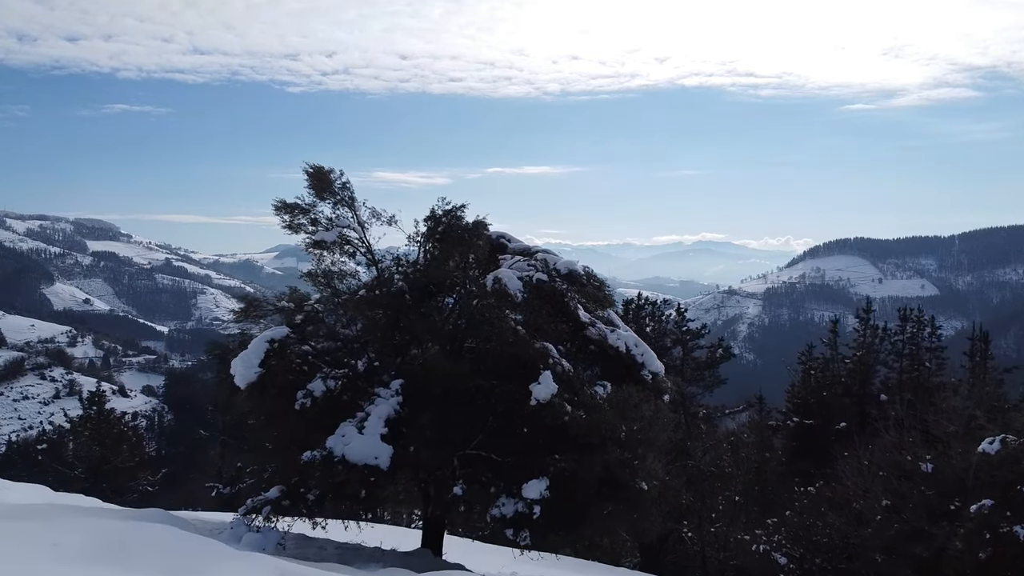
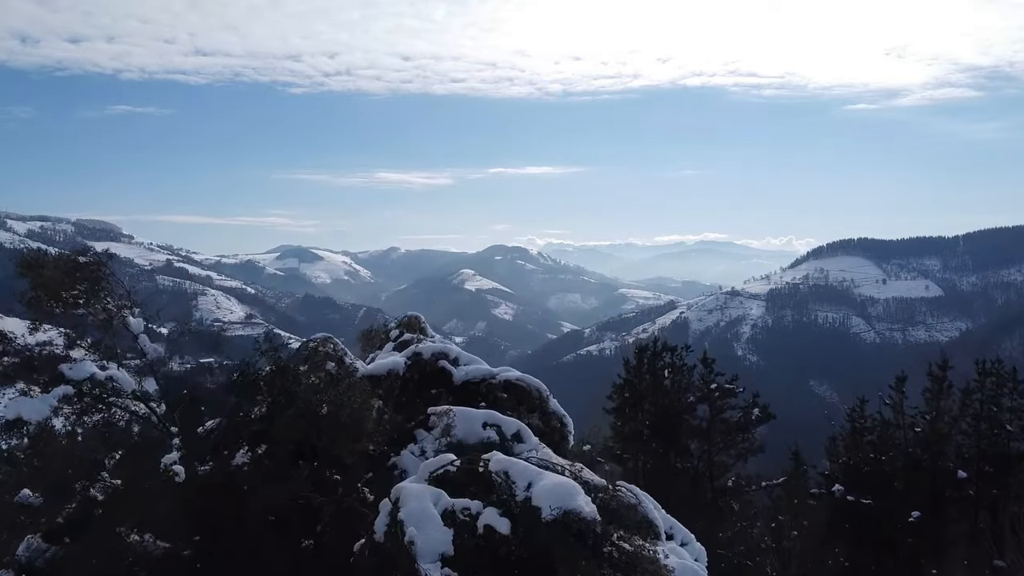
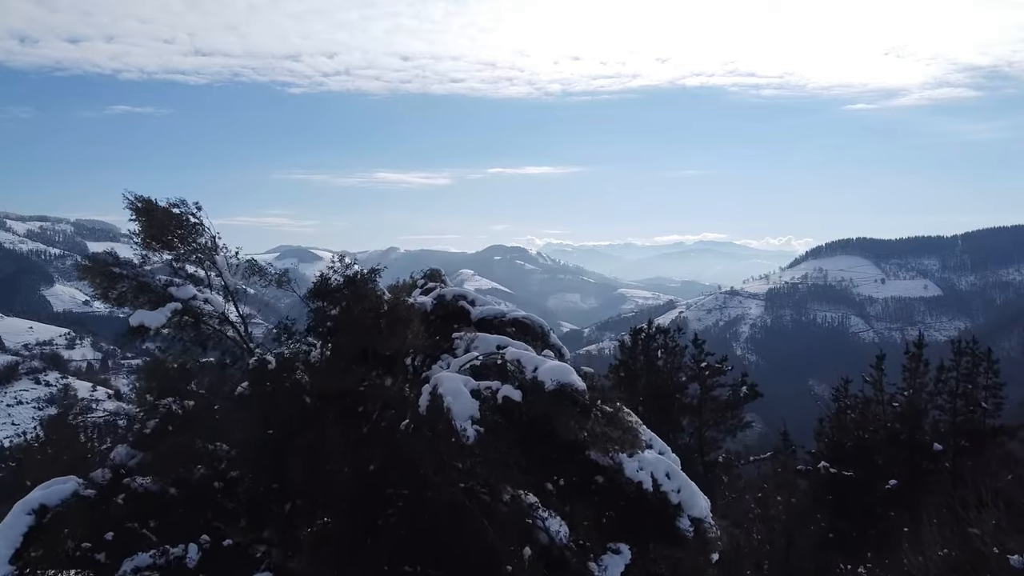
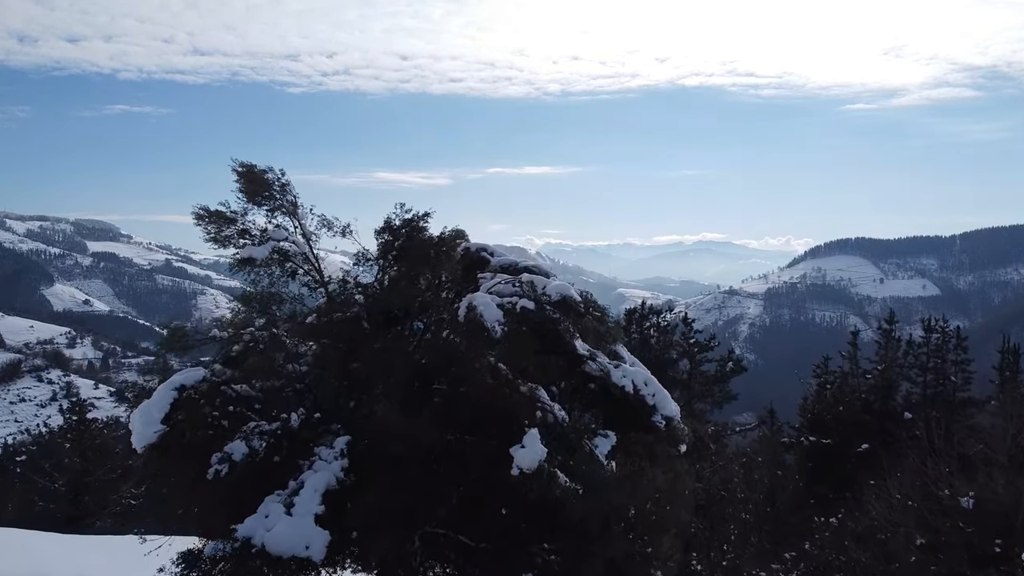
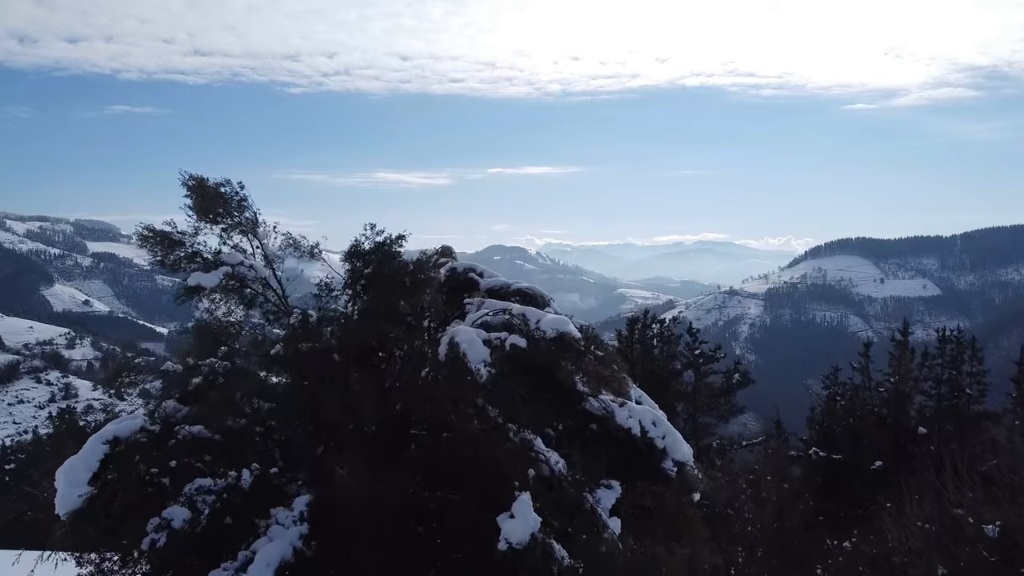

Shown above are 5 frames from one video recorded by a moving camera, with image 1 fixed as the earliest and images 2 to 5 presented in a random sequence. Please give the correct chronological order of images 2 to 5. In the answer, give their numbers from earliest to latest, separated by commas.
4, 5, 3, 2
